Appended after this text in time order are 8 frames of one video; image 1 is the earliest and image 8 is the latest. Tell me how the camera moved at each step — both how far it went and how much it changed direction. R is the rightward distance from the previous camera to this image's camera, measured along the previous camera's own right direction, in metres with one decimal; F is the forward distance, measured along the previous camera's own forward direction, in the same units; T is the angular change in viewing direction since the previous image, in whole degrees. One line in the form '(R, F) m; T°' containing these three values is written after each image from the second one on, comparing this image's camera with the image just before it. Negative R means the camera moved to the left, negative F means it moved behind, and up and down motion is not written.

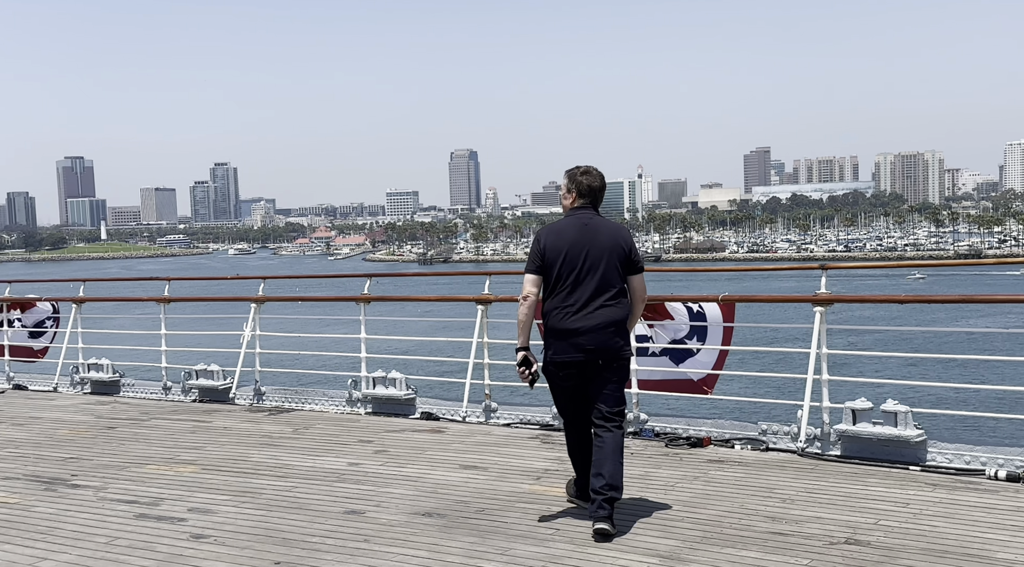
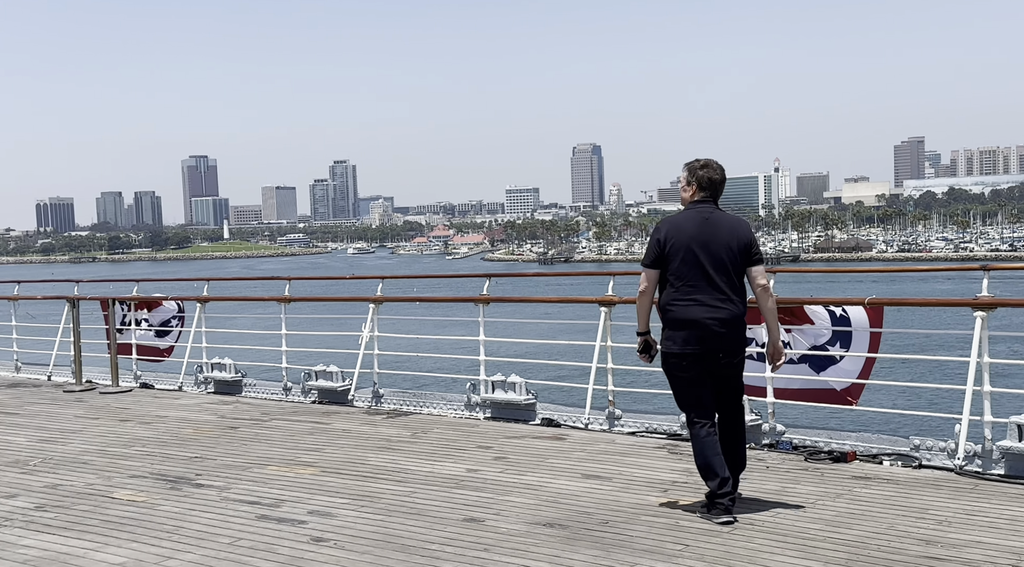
(0.0, +0.4) m; -6°
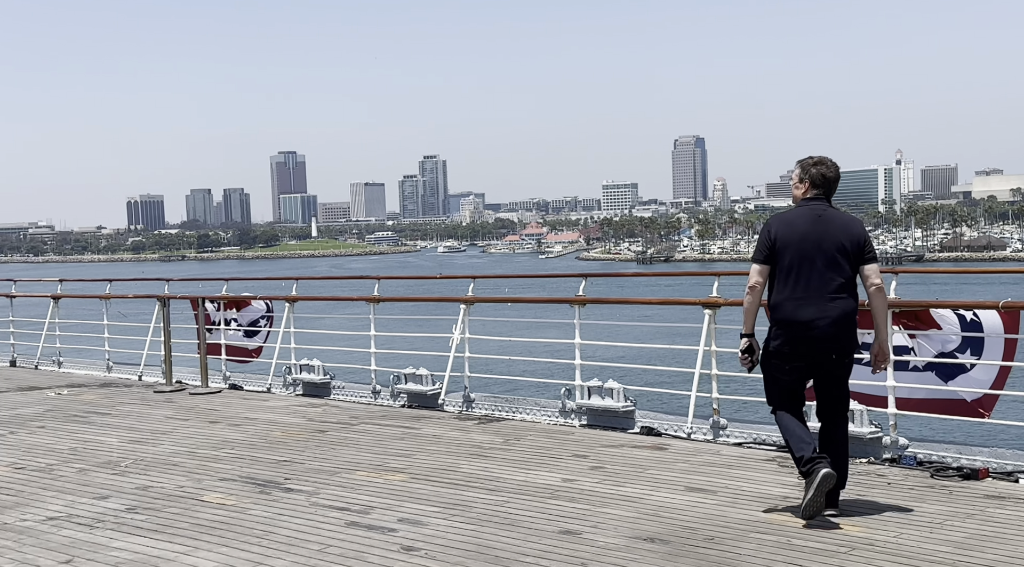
(0.0, +0.4) m; -4°
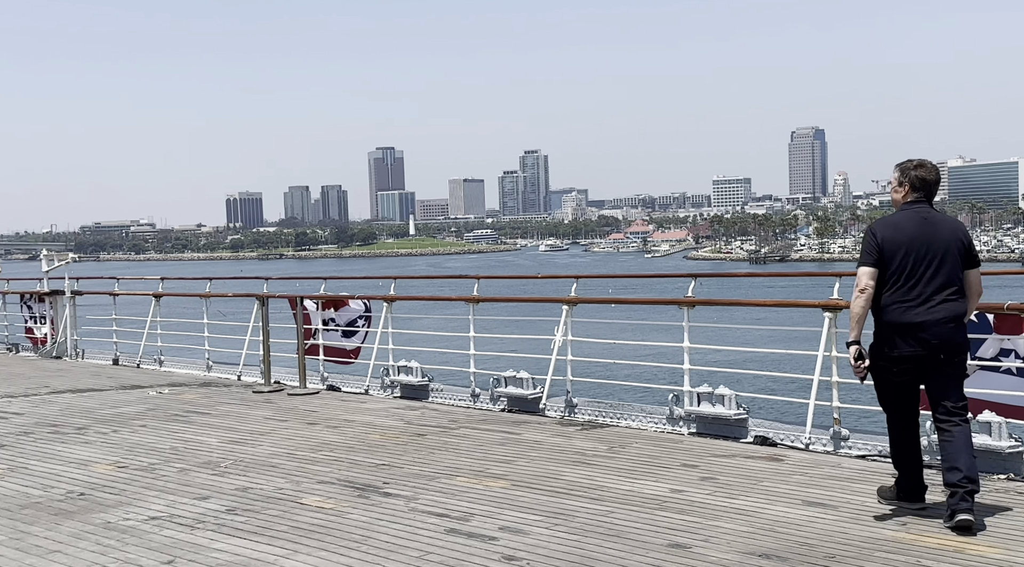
(0.0, +0.4) m; -5°
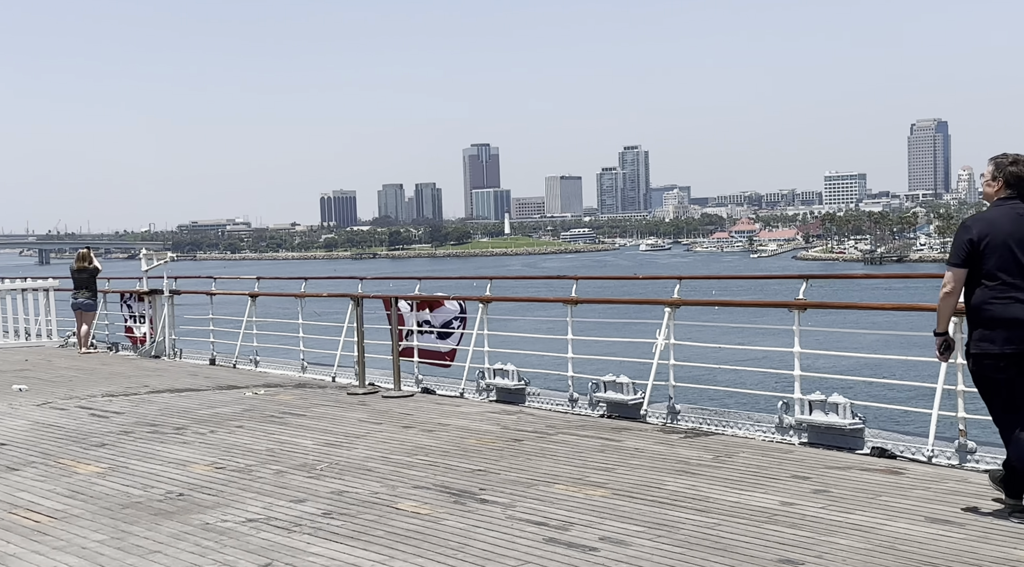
(0.0, +0.3) m; -4°
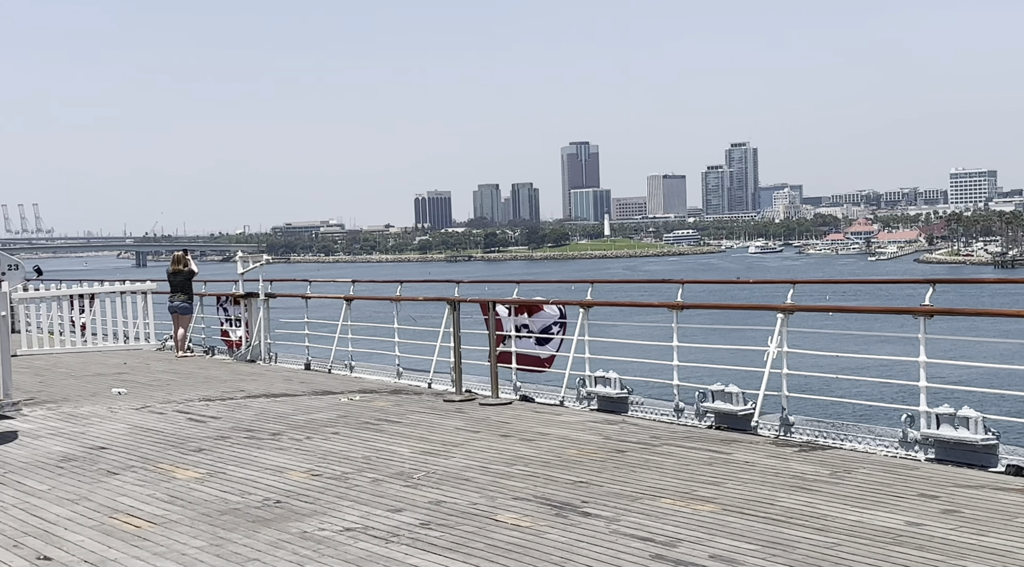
(-0.1, +0.3) m; -4°
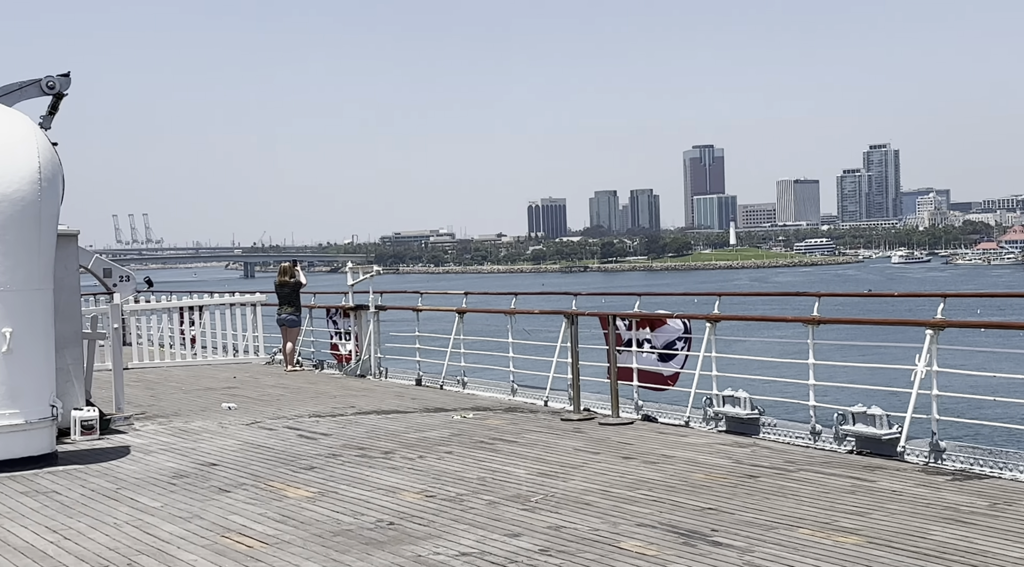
(-0.1, +0.5) m; -5°
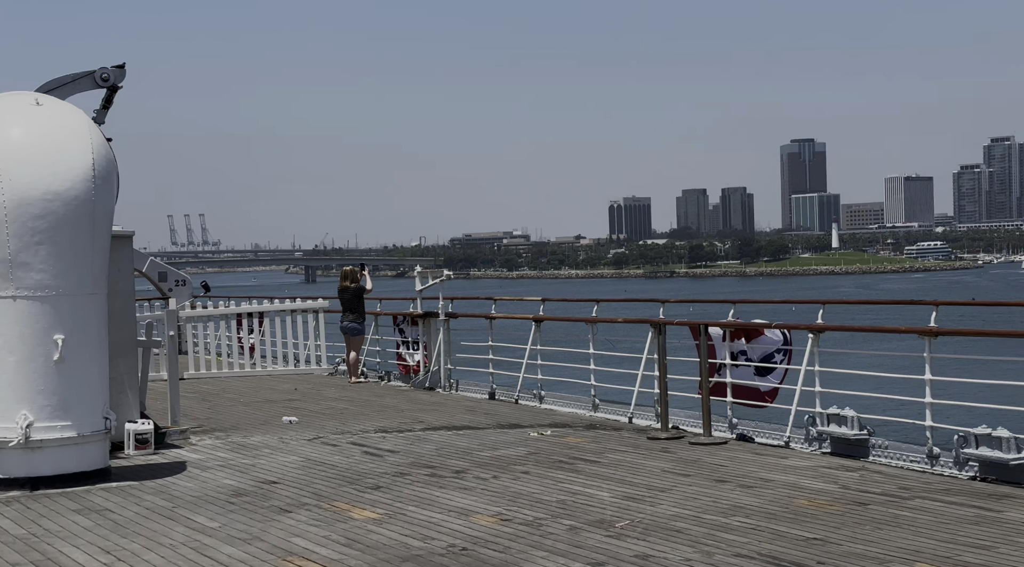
(-0.2, +0.7) m; -2°
